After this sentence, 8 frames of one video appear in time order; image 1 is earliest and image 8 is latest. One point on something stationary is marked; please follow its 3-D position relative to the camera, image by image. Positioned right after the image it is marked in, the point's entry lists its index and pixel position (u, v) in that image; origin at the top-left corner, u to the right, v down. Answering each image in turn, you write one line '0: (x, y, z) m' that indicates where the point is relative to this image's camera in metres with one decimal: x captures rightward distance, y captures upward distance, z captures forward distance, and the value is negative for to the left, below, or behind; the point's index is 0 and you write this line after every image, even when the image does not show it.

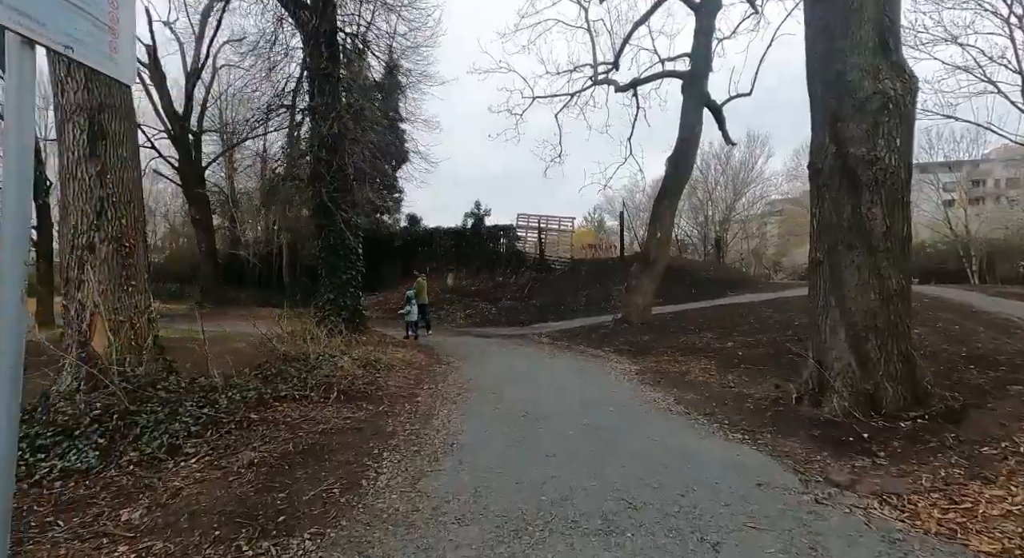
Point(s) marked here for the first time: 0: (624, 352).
0: (+2.3, -1.5, +10.0) m
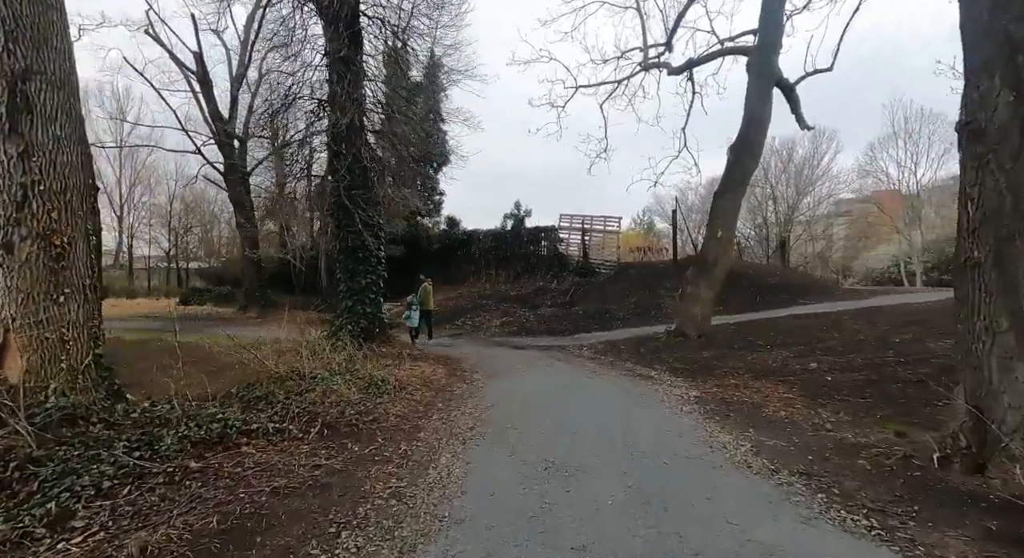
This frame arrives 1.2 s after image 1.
0: (+2.9, -1.6, +8.4) m
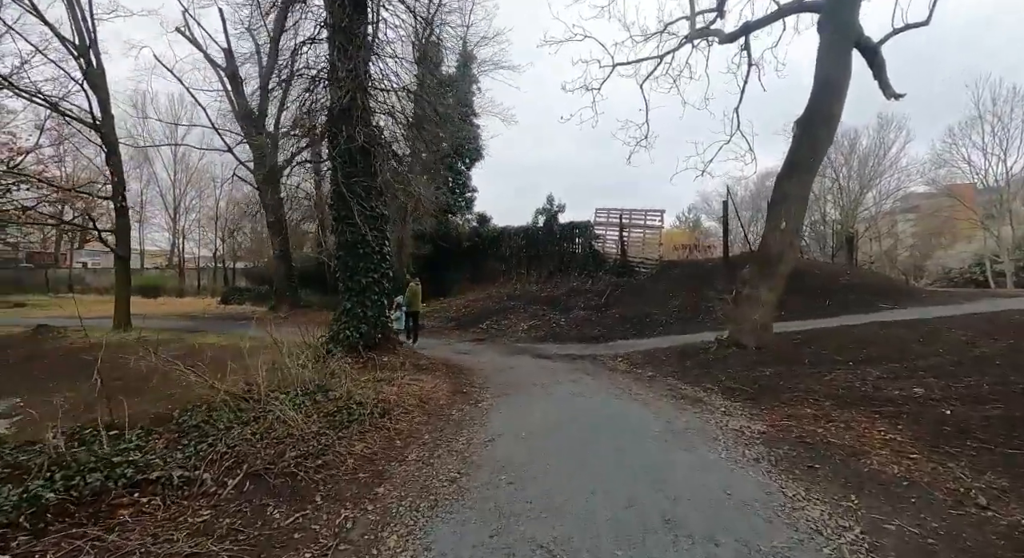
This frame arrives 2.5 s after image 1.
0: (+3.1, -1.6, +6.8) m
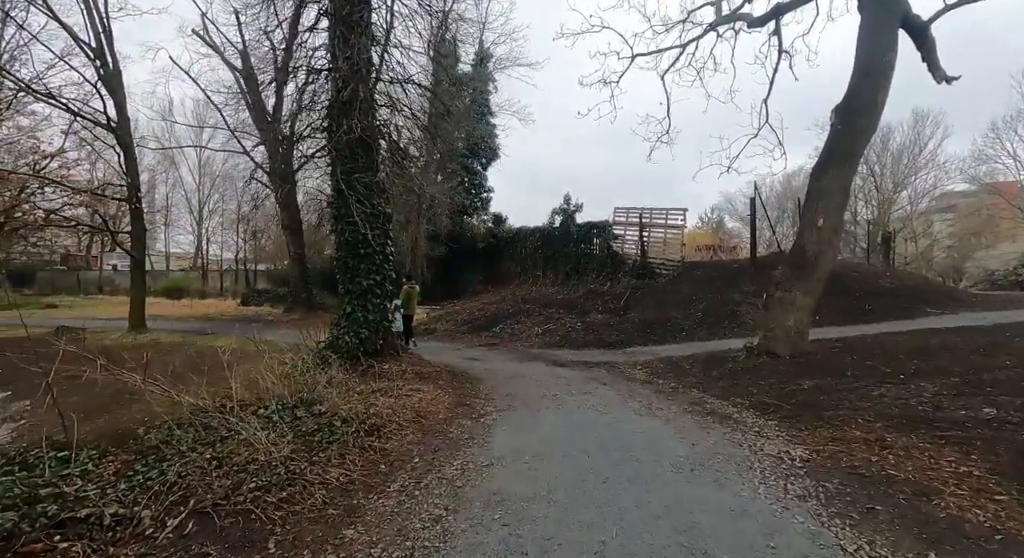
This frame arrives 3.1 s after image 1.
0: (+3.2, -1.7, +6.0) m
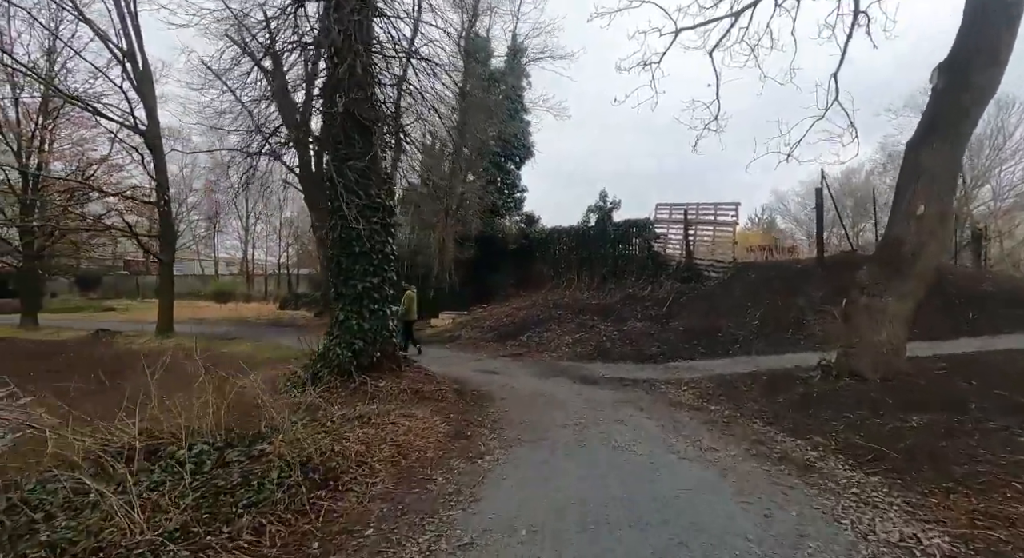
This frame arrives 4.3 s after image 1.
0: (+3.3, -1.7, +4.4) m
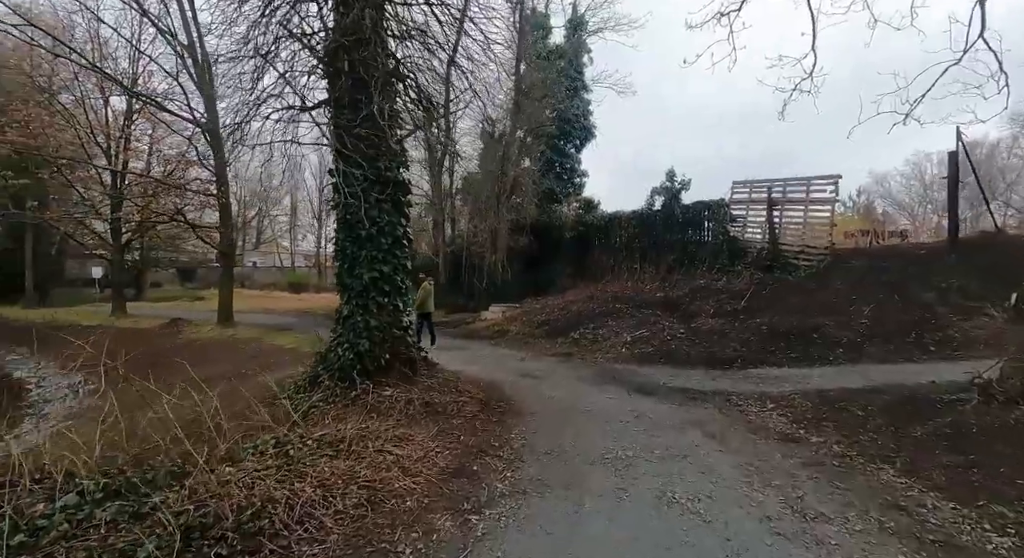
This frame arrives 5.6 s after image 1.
0: (+3.2, -1.6, +2.6) m
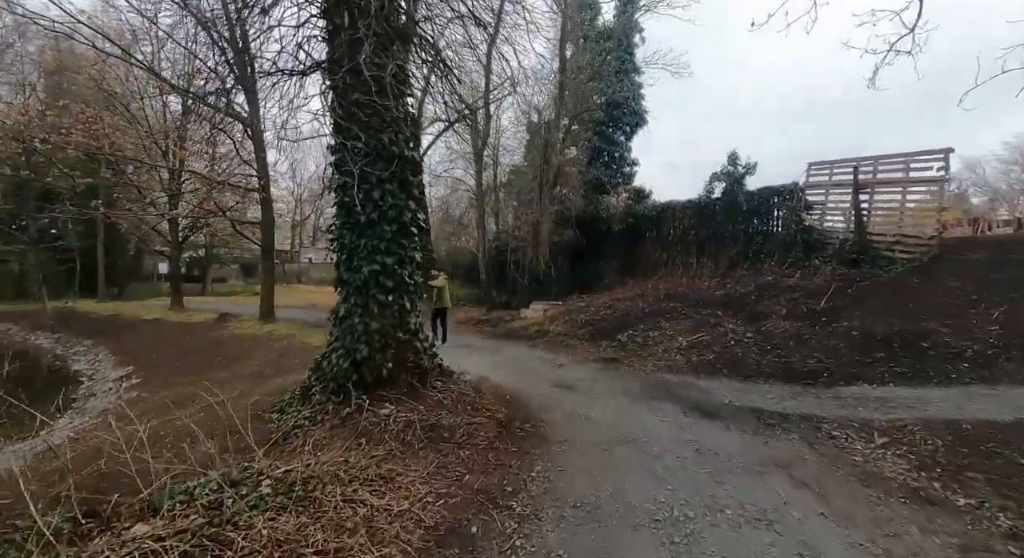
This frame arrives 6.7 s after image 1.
0: (+3.1, -1.5, +1.1) m
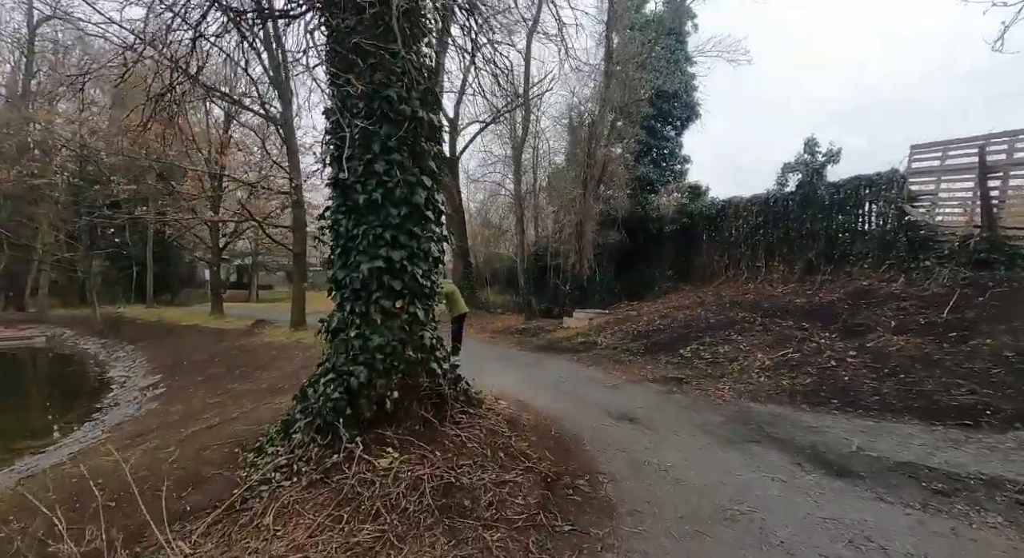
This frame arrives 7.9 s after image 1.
0: (+3.2, -1.5, -0.6) m
